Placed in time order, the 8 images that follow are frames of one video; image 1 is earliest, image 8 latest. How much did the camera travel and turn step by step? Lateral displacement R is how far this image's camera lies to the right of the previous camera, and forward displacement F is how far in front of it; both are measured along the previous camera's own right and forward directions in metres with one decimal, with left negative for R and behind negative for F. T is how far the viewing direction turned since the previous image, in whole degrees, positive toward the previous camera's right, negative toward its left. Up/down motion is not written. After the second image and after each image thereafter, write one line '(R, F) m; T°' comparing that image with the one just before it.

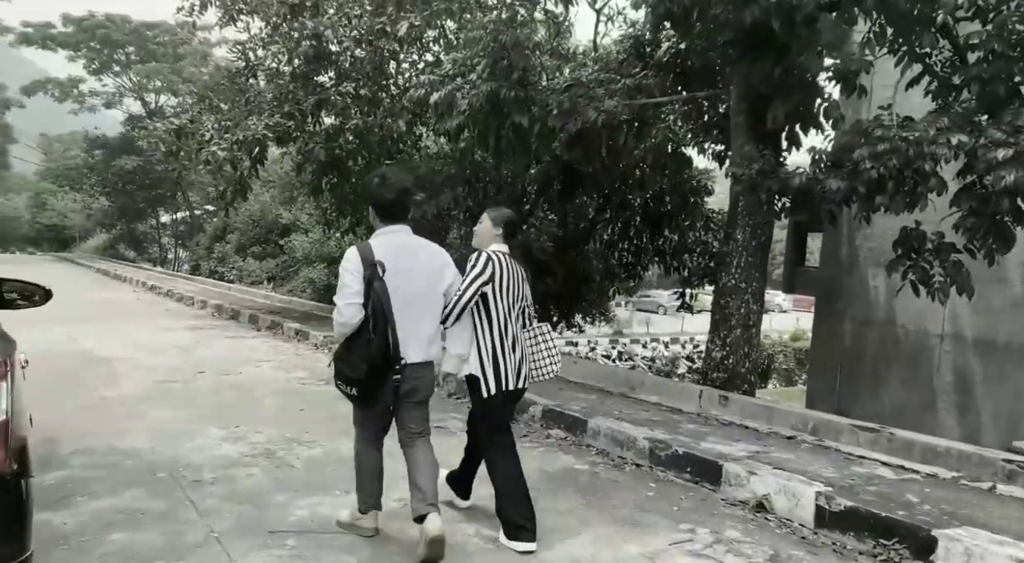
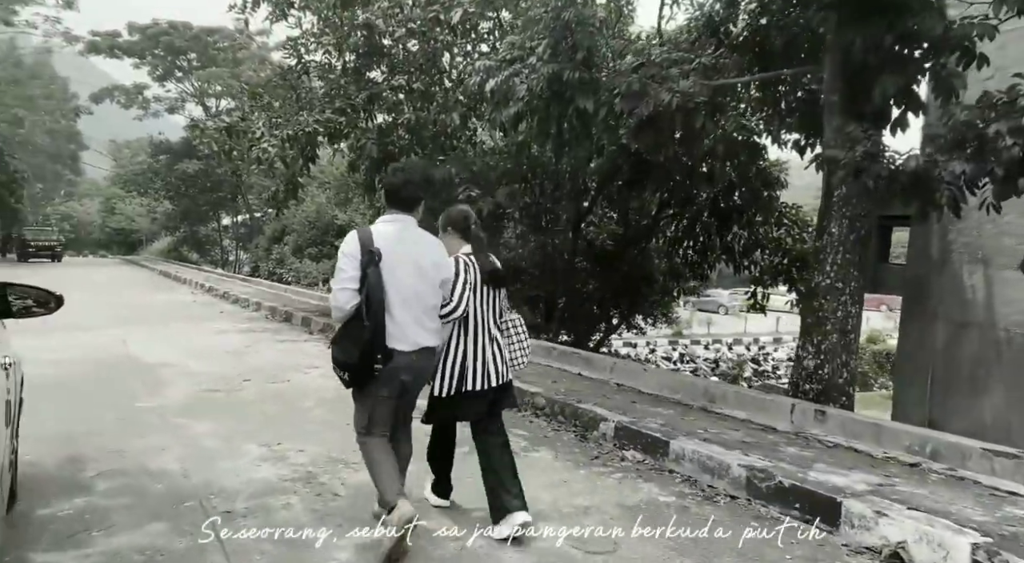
(-0.1, +0.6) m; -4°
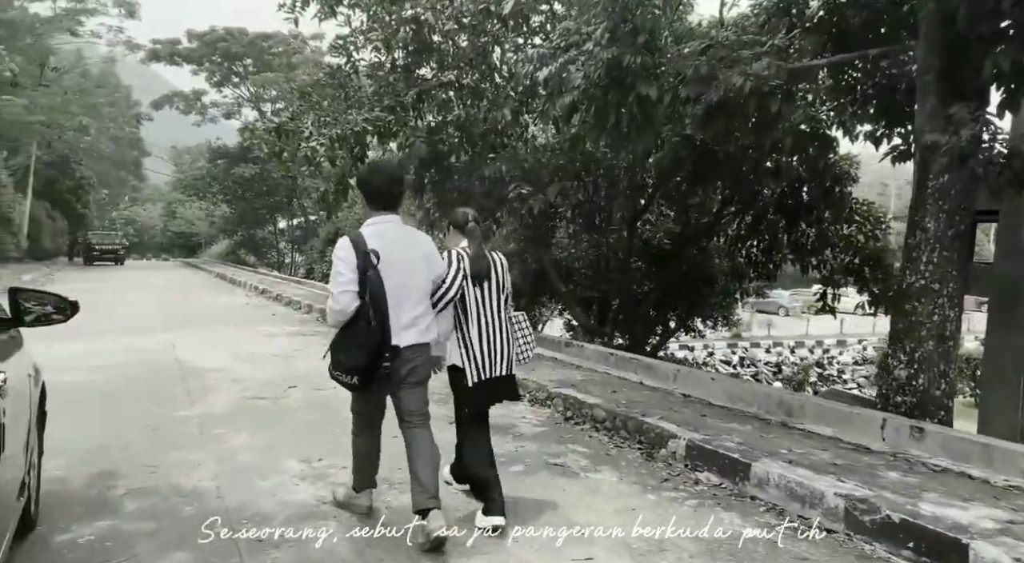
(0.0, +0.4) m; -3°
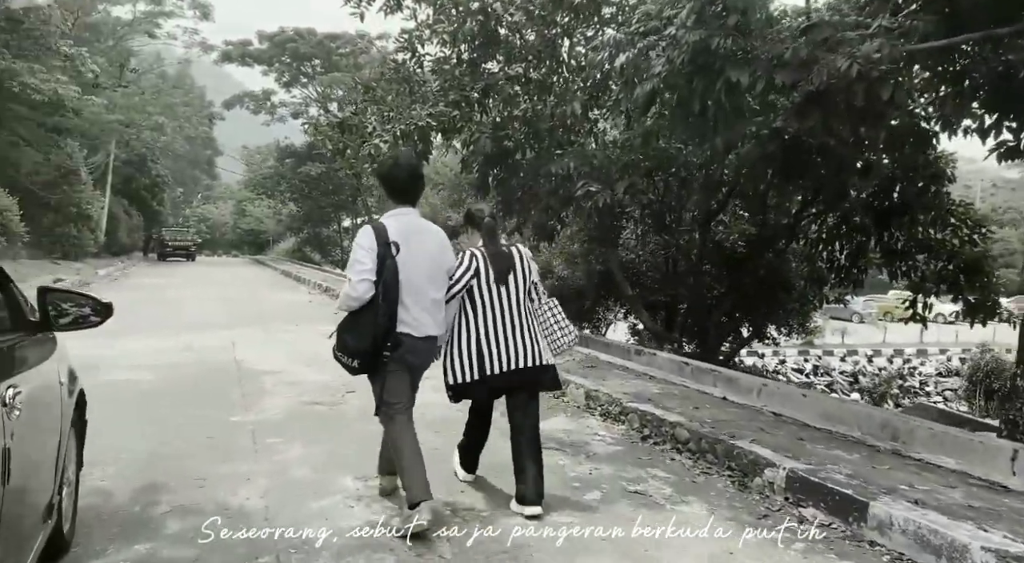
(-0.1, +0.5) m; -4°
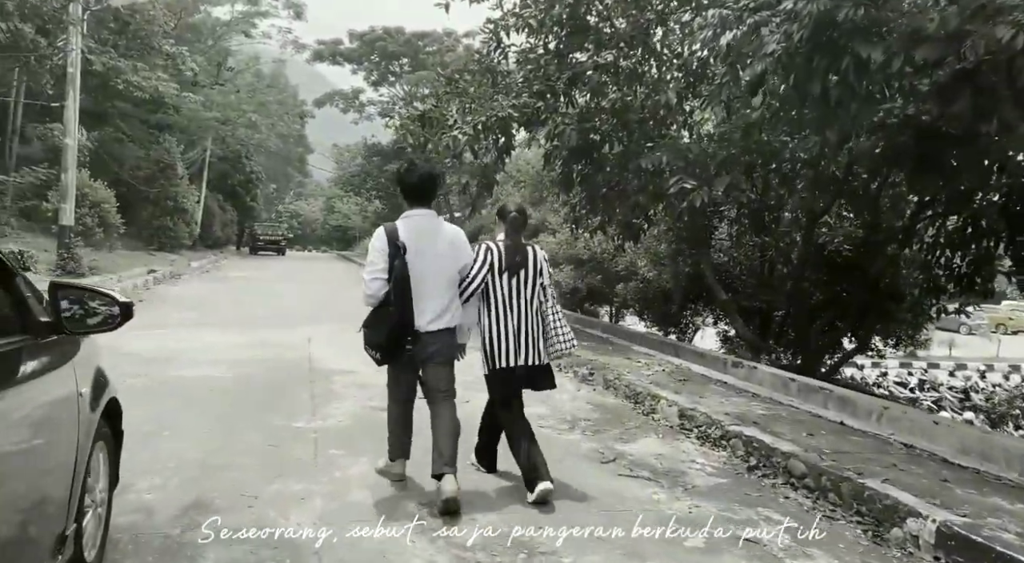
(0.0, +0.6) m; -6°
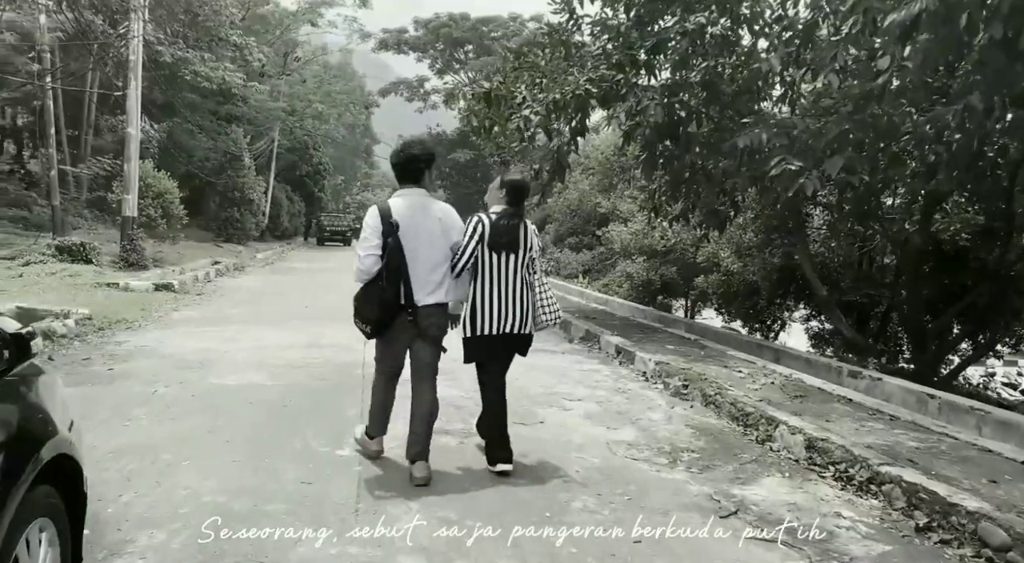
(-0.1, +1.0) m; -4°
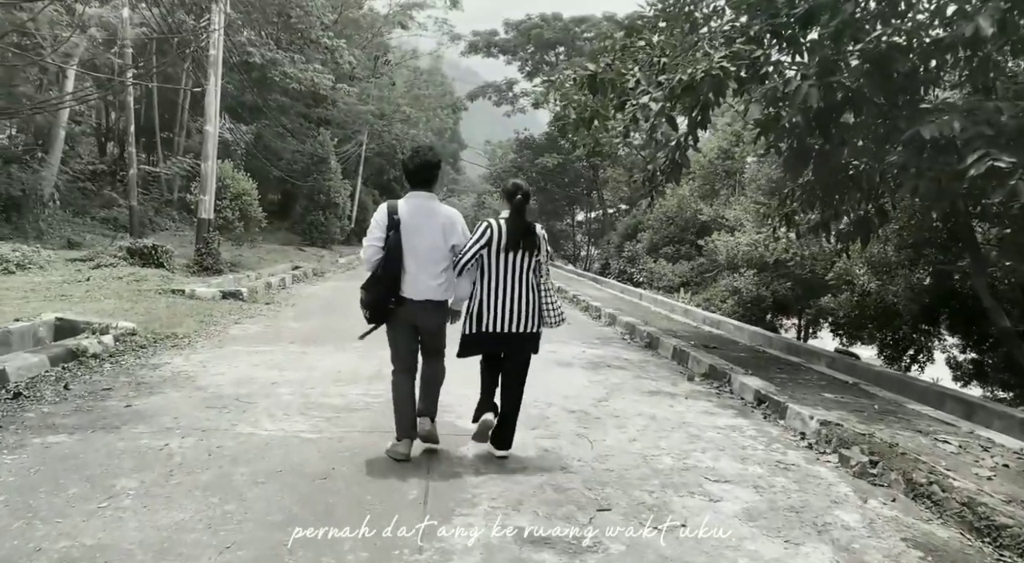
(-0.2, +1.7) m; -6°
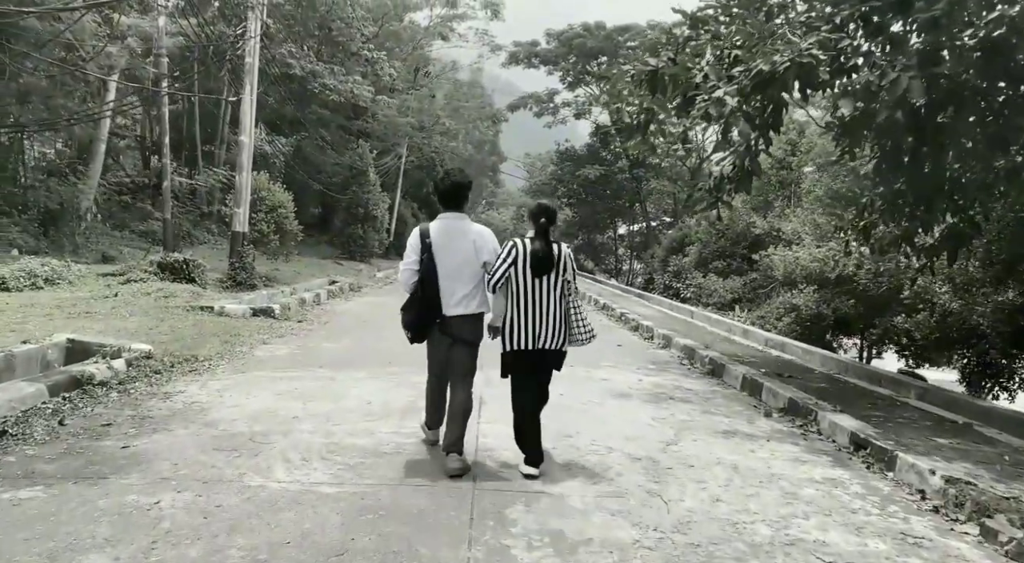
(-0.1, +0.9) m; -3°
